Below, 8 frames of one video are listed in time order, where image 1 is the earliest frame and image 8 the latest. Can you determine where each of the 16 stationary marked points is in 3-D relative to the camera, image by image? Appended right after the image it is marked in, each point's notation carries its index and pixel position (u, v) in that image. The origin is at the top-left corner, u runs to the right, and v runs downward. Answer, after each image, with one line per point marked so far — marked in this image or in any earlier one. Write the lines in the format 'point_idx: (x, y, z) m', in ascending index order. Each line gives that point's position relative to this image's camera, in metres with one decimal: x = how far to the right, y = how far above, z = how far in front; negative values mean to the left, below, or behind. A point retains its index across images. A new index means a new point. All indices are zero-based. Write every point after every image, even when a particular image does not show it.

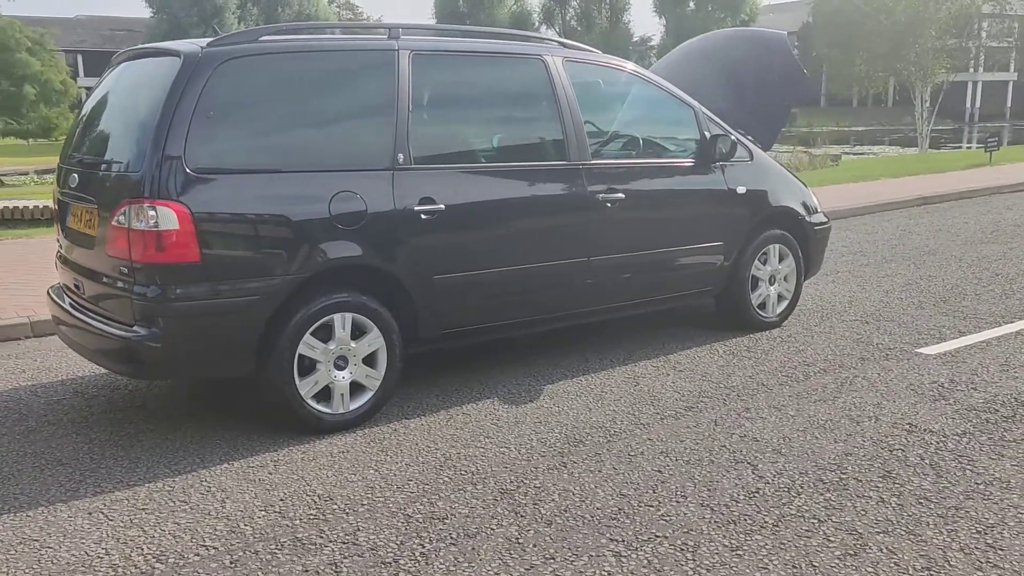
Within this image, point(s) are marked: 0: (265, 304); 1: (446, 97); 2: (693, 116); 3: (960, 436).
0: (-1.0, -0.1, +4.0) m
1: (-0.4, +0.9, +4.5) m
2: (+1.0, +1.0, +5.6) m
3: (+1.9, -0.6, +4.0) m
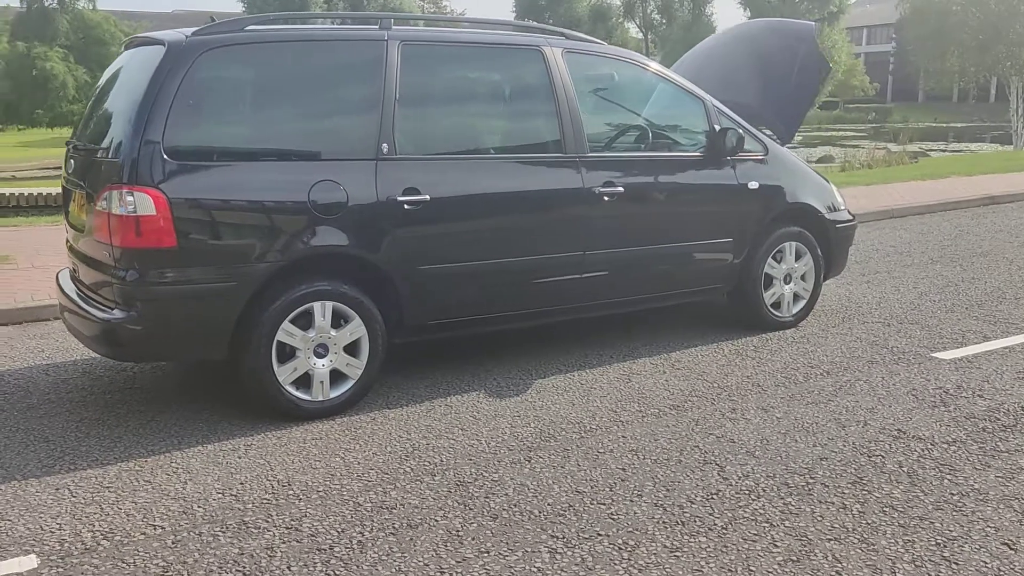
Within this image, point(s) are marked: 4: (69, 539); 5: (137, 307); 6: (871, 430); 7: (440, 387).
0: (-1.2, 0.0, +4.0) m
1: (-0.4, +1.0, +4.5) m
2: (+1.1, +1.0, +5.4) m
3: (+1.8, -0.7, +3.9) m
4: (-1.5, -0.8, +3.1) m
5: (-1.6, -0.1, +3.9) m
6: (+1.5, -0.6, +4.0) m
7: (-0.4, -0.5, +4.6) m
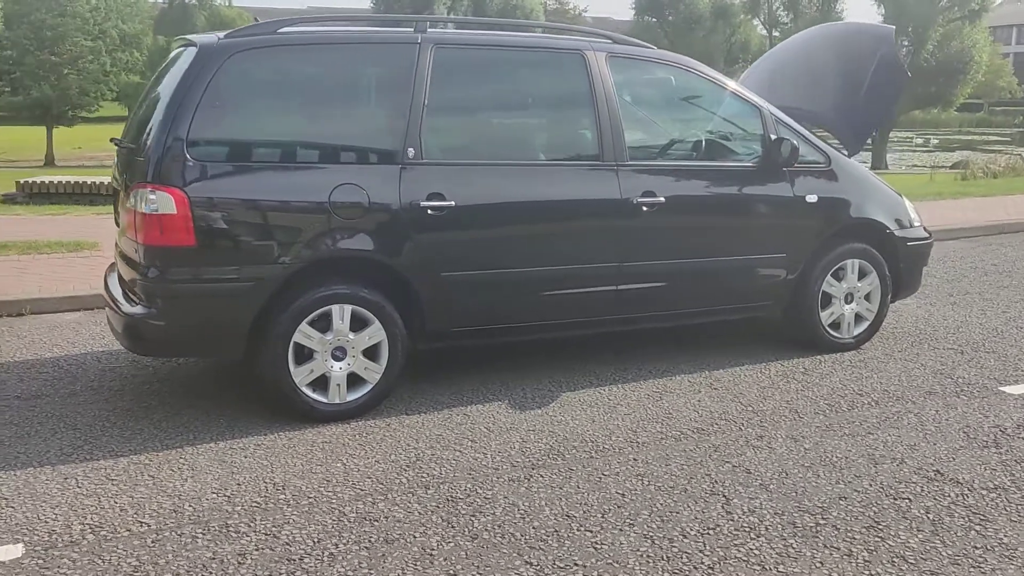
0: (-1.1, 0.0, +4.1) m
1: (-0.2, +0.9, +4.5) m
2: (+1.4, +0.9, +5.2) m
3: (+1.8, -0.8, +3.5) m
4: (-1.5, -0.8, +3.2) m
5: (-1.5, -0.1, +4.0) m
6: (+1.6, -0.7, +3.7) m
7: (-0.3, -0.5, +4.5) m
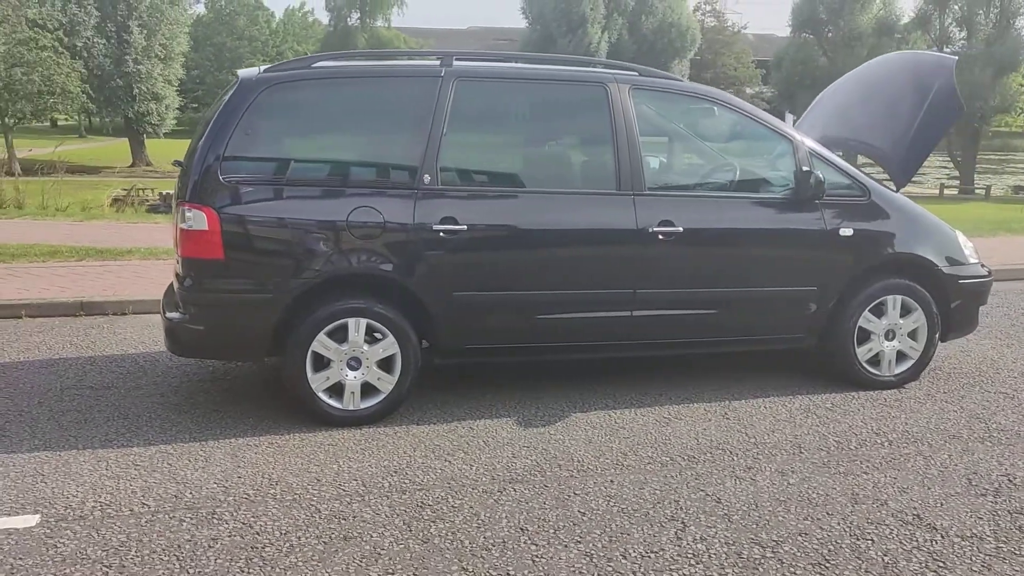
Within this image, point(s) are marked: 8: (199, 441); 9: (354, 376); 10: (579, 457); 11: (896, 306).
0: (-1.1, -0.1, +4.4) m
1: (-0.1, +0.8, +4.7) m
2: (+1.5, +0.8, +5.2) m
3: (+1.6, -0.9, +3.4) m
4: (-1.7, -0.8, +3.6) m
5: (-1.5, -0.1, +4.4) m
6: (+1.5, -0.9, +3.7) m
7: (-0.2, -0.6, +4.8) m
8: (-1.5, -0.7, +4.3) m
9: (-0.8, -0.4, +4.5) m
10: (+0.3, -0.8, +4.2) m
11: (+2.2, -0.1, +5.2) m
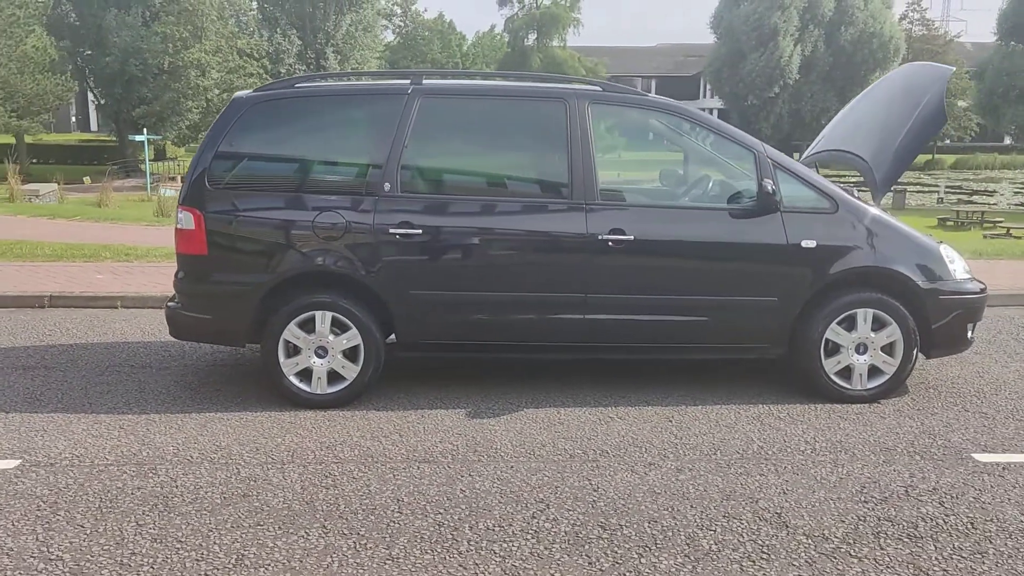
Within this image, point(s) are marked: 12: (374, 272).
0: (-1.4, 0.0, +5.0) m
1: (-0.3, +0.8, +5.1) m
2: (+1.4, +0.7, +5.2) m
3: (+1.1, -0.9, +3.5) m
4: (-2.1, -0.8, +4.4) m
5: (-1.8, -0.1, +5.1) m
6: (+1.0, -0.9, +3.8) m
7: (-0.4, -0.6, +5.2) m
8: (-1.8, -0.7, +5.0) m
9: (-1.0, -0.4, +5.1) m
10: (-0.1, -0.8, +4.5) m
11: (+2.0, -0.2, +5.2) m
12: (-0.7, +0.1, +5.1) m
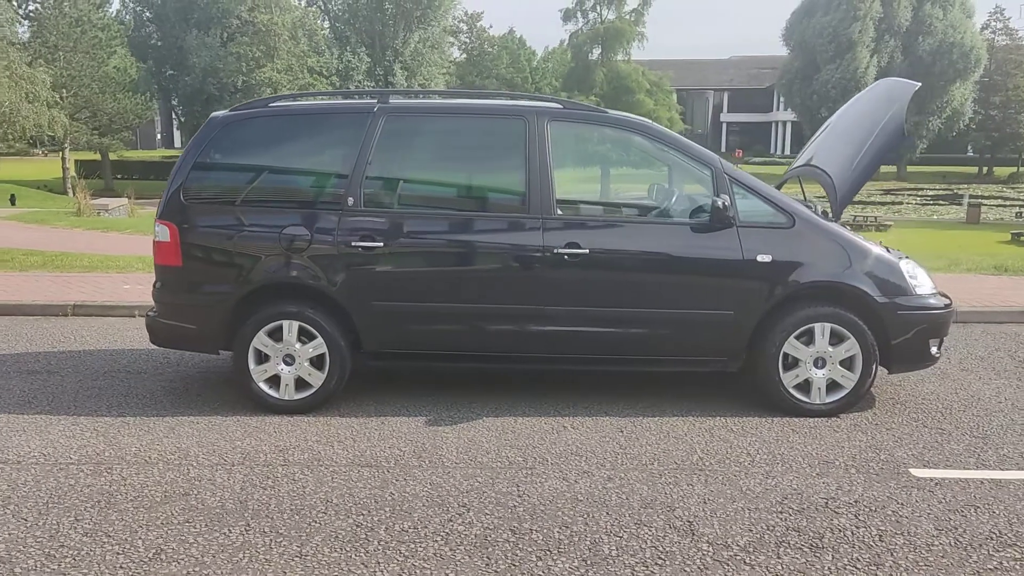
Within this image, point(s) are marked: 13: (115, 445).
0: (-1.6, -0.1, +5.3) m
1: (-0.6, +0.8, +5.3) m
2: (+1.2, +0.6, +5.3) m
3: (+0.7, -1.0, +3.6) m
4: (-2.4, -0.8, +4.7) m
5: (-2.0, -0.1, +5.4) m
6: (+0.6, -0.9, +3.9) m
7: (-0.7, -0.7, +5.4) m
8: (-2.0, -0.7, +5.3) m
9: (-1.3, -0.5, +5.3) m
10: (-0.3, -0.8, +4.7) m
11: (+1.8, -0.3, +5.2) m
12: (-1.0, 0.0, +5.3) m
13: (-2.0, -0.8, +4.8) m
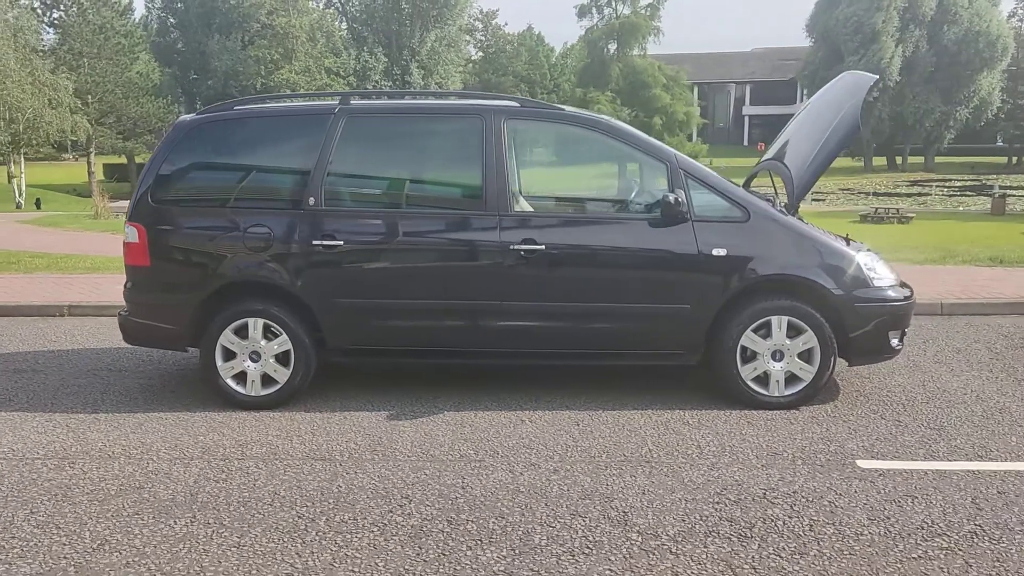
0: (-1.8, -0.1, +5.4) m
1: (-0.8, +0.8, +5.4) m
2: (+0.9, +0.7, +5.3) m
3: (+0.5, -1.0, +3.6) m
4: (-2.7, -0.8, +4.8) m
5: (-2.2, -0.1, +5.5) m
6: (+0.4, -0.9, +3.9) m
7: (-0.9, -0.7, +5.5) m
8: (-2.2, -0.7, +5.4) m
9: (-1.5, -0.5, +5.4) m
10: (-0.6, -0.8, +4.8) m
11: (+1.5, -0.2, +5.2) m
12: (-1.2, 0.0, +5.4) m
13: (-2.3, -0.8, +4.9) m
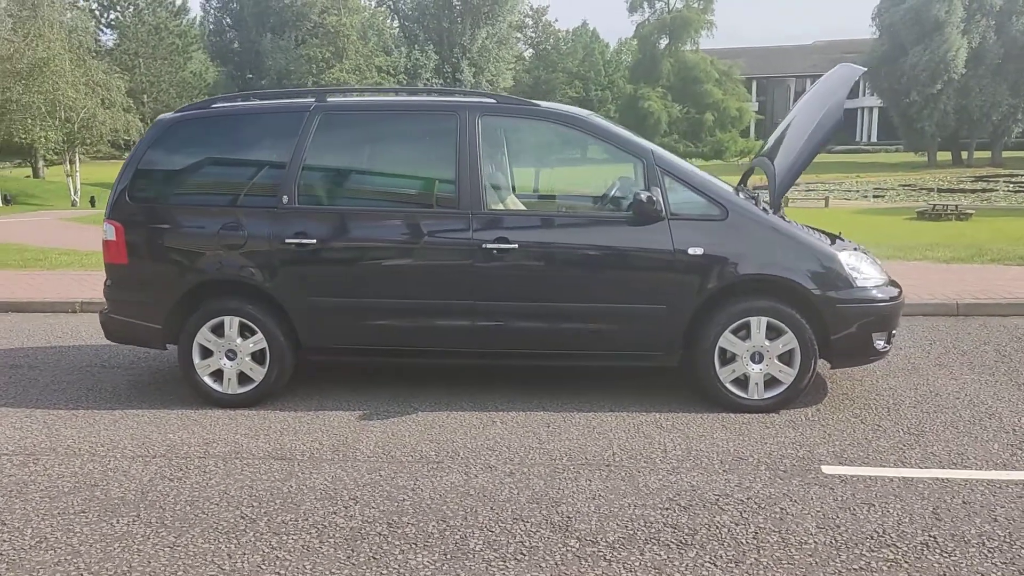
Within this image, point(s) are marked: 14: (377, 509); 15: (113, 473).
0: (-1.9, -0.1, +5.4) m
1: (-0.9, +0.8, +5.4) m
2: (+0.8, +0.7, +5.2) m
3: (+0.2, -1.0, +3.5) m
4: (-2.8, -0.8, +4.9) m
5: (-2.4, -0.1, +5.6) m
6: (+0.1, -0.9, +3.8) m
7: (-1.0, -0.7, +5.4) m
8: (-2.4, -0.7, +5.5) m
9: (-1.6, -0.4, +5.4) m
10: (-0.8, -0.8, +4.7) m
11: (+1.4, -0.2, +5.1) m
12: (-1.3, 0.0, +5.4) m
13: (-2.4, -0.8, +5.0) m
14: (-0.6, -0.9, +3.9) m
15: (-1.9, -0.9, +4.4) m
